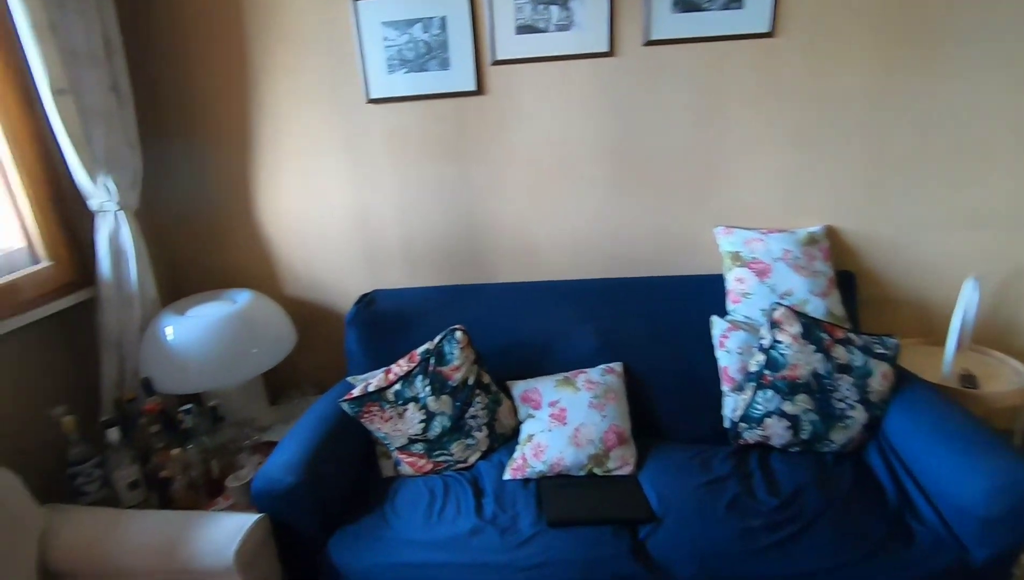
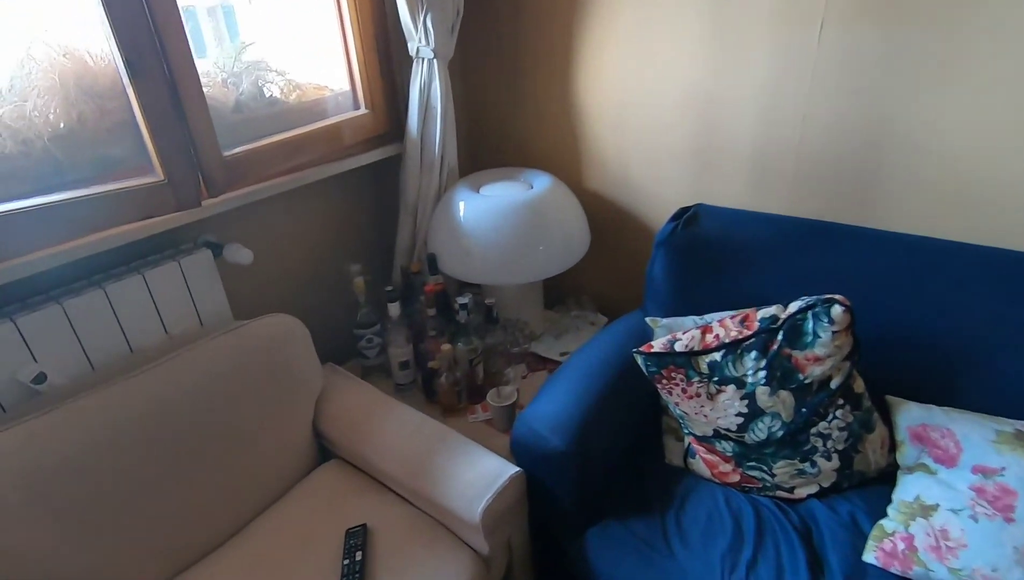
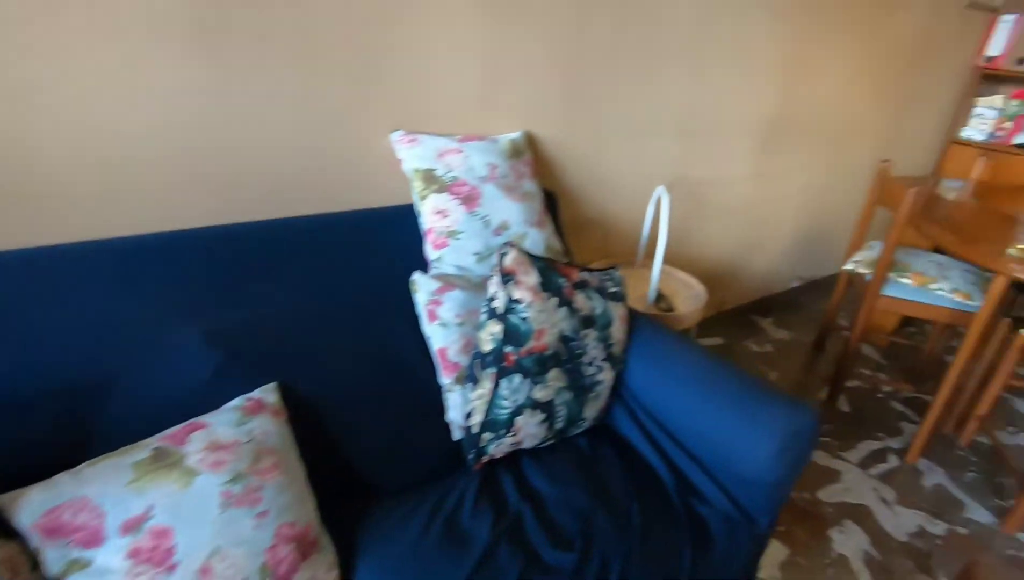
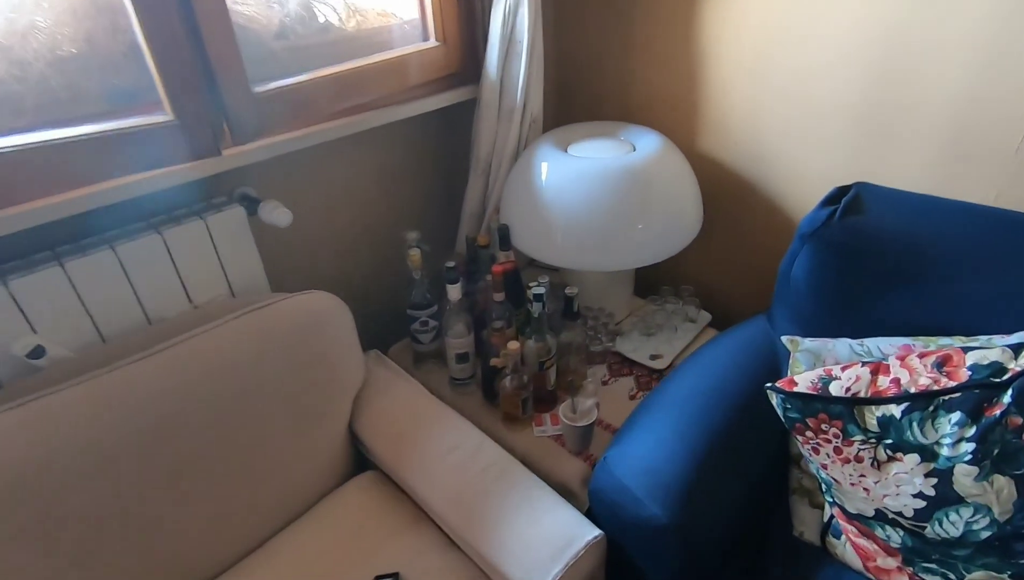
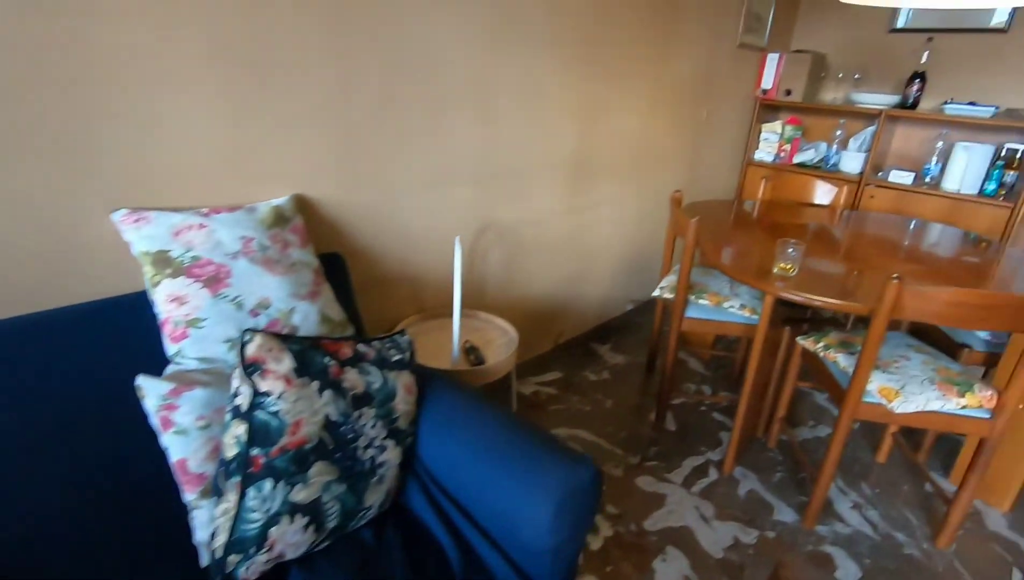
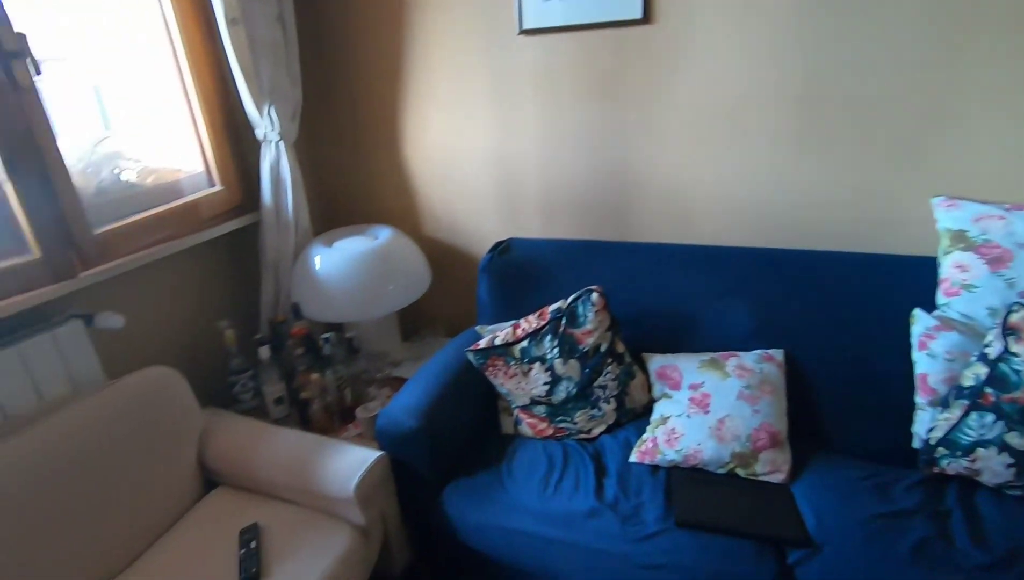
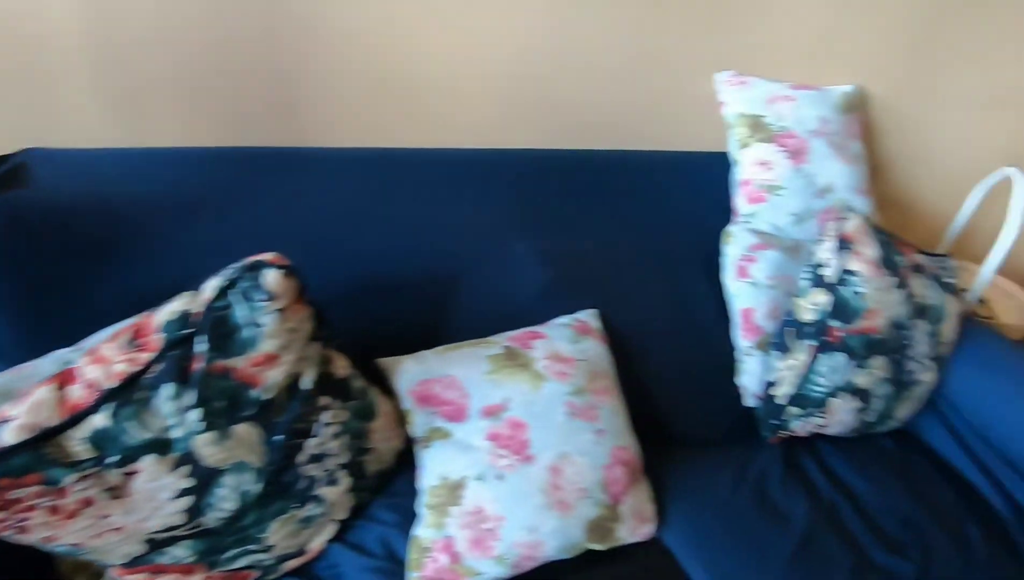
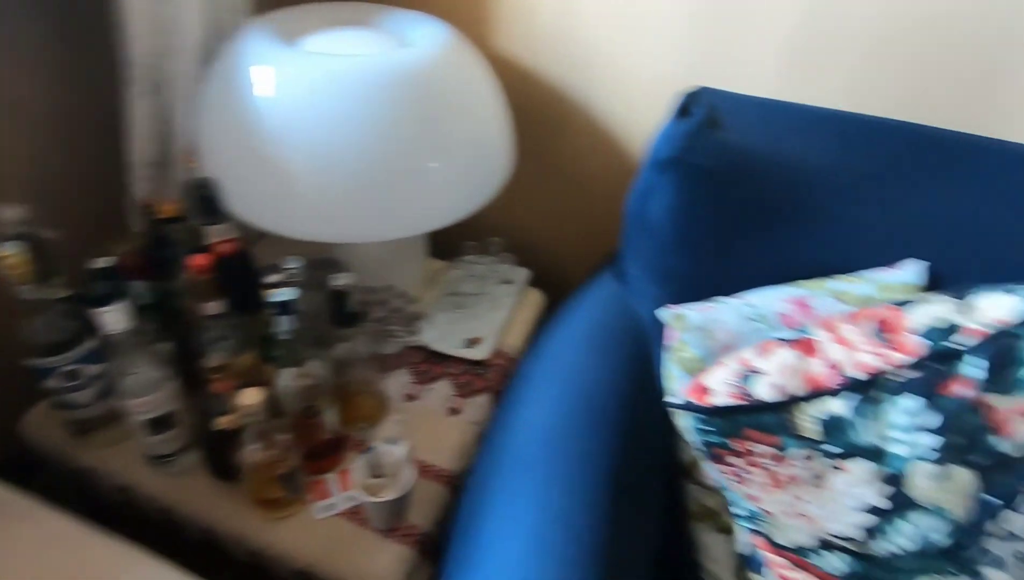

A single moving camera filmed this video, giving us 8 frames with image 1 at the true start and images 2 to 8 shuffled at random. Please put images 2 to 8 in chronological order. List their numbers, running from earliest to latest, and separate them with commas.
6, 2, 4, 8, 7, 3, 5
